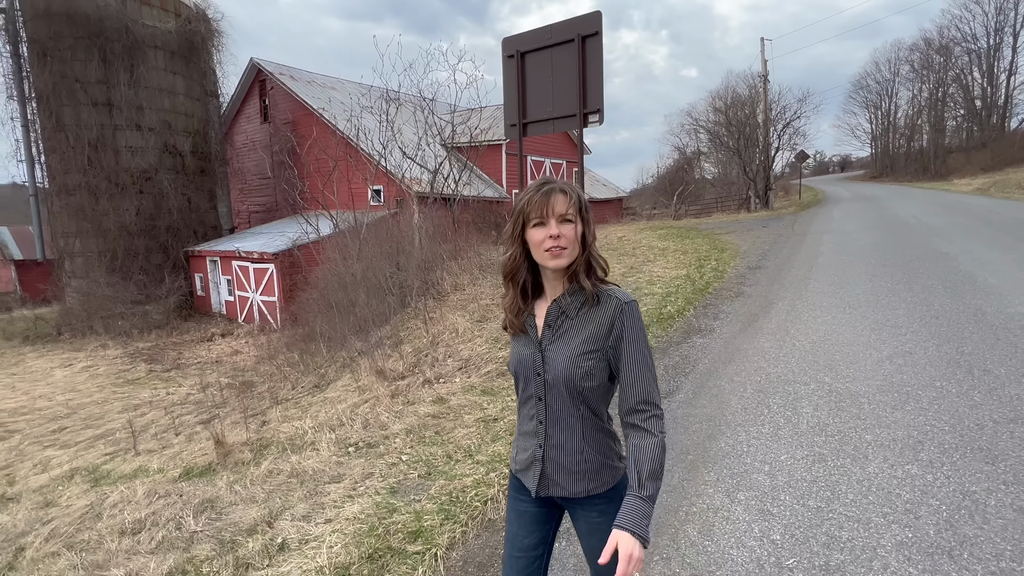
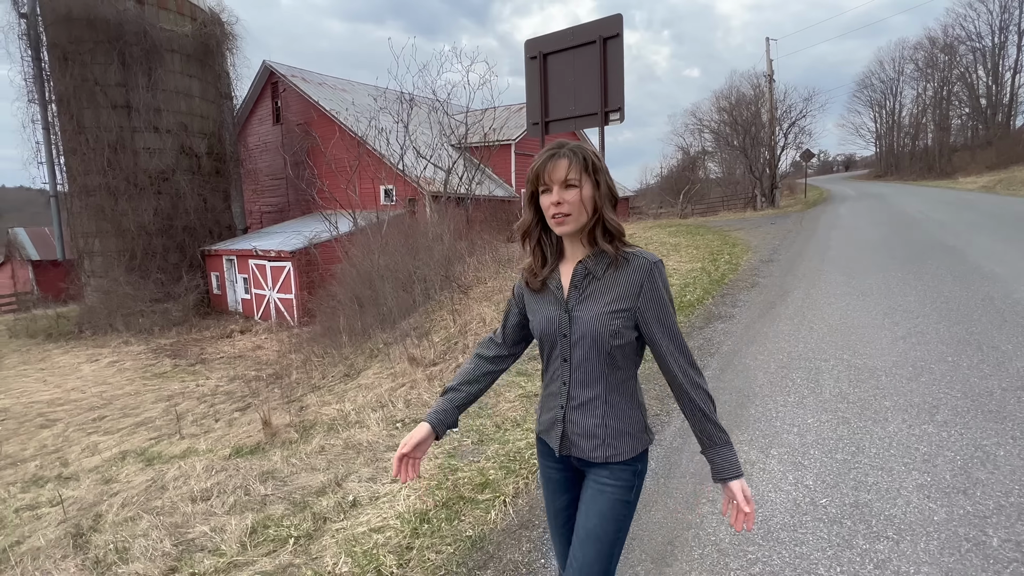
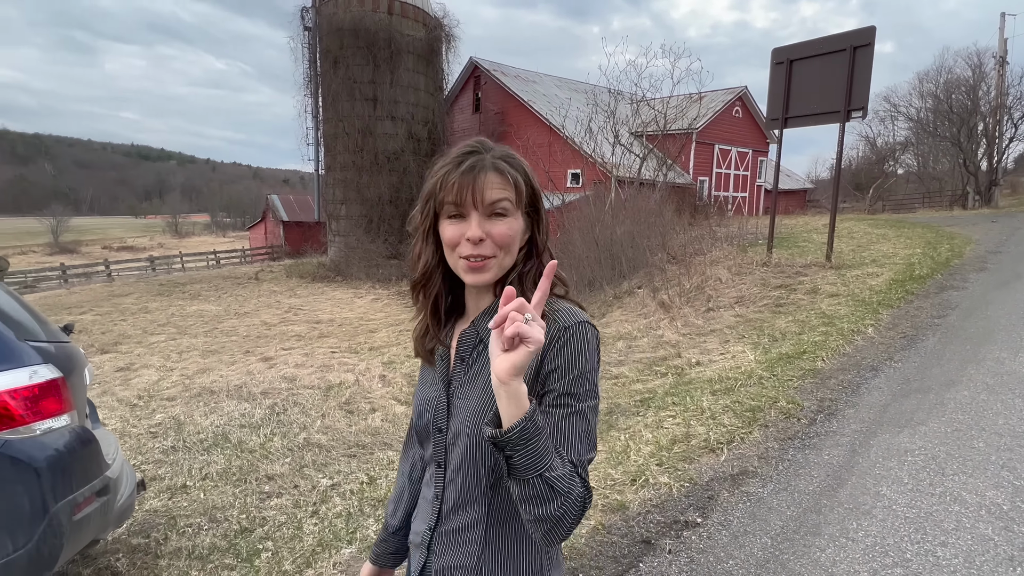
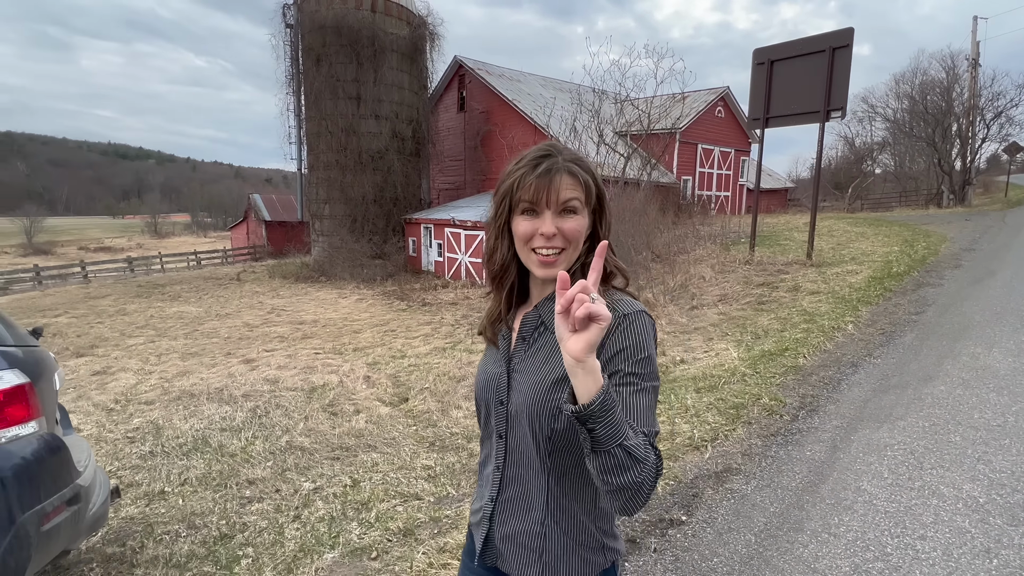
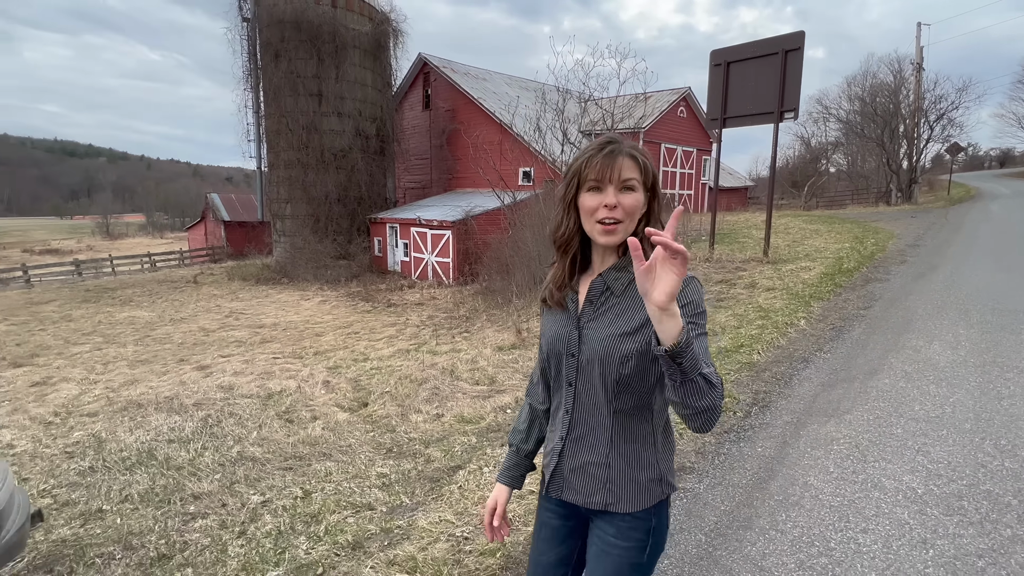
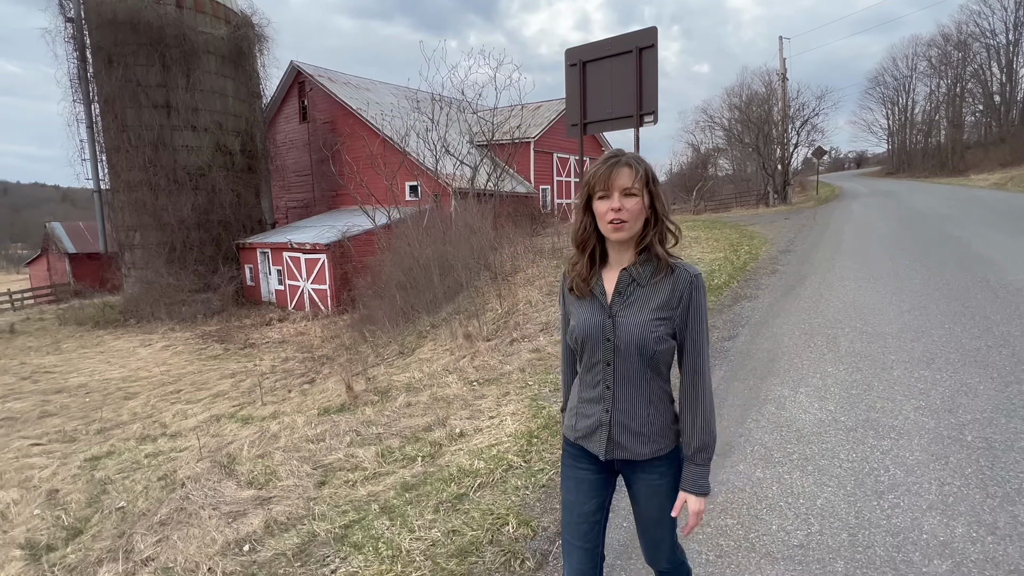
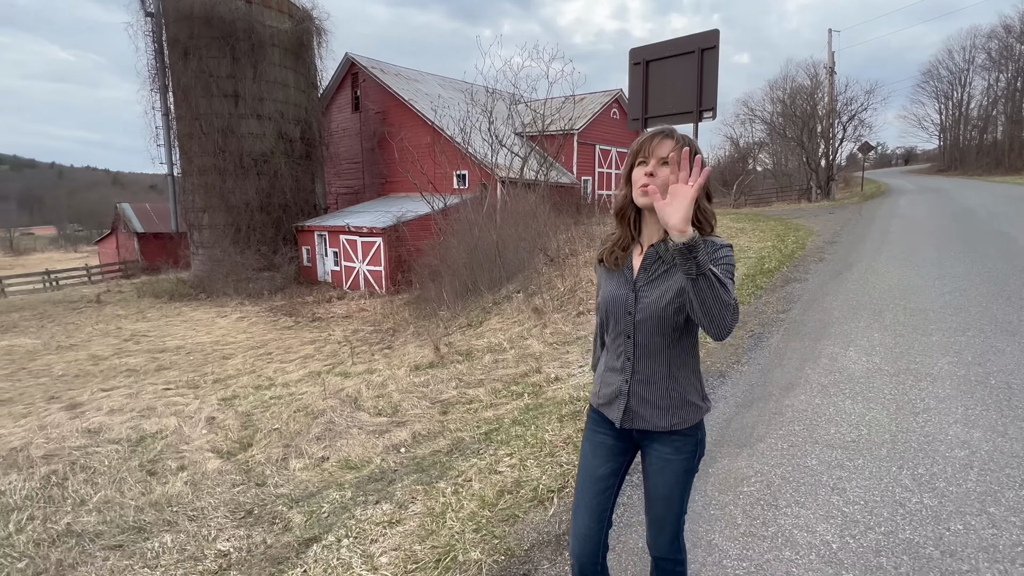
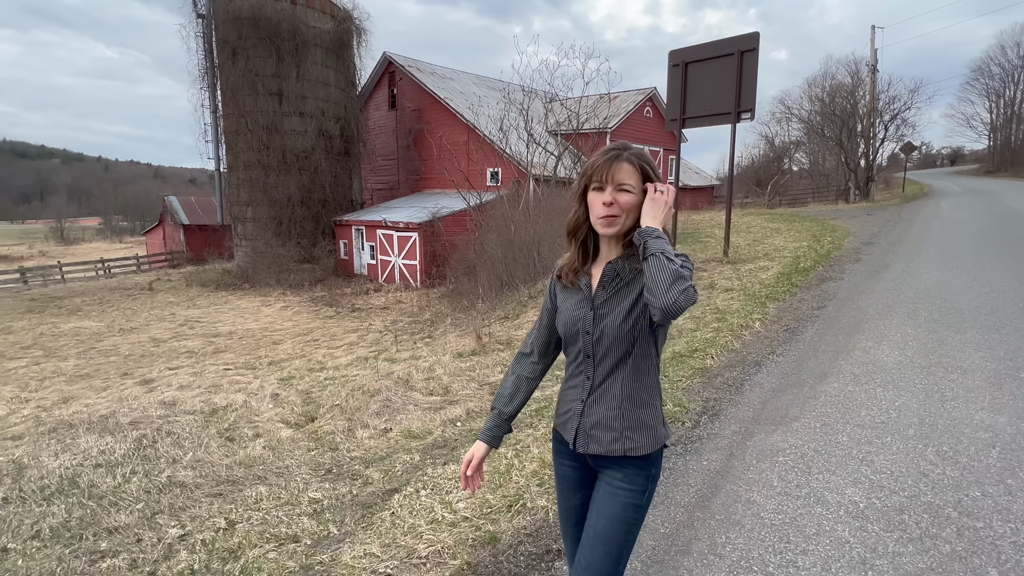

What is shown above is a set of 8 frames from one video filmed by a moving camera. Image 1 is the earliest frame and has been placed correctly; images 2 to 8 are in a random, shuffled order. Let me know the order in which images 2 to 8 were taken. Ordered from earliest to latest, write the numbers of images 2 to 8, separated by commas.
2, 6, 7, 8, 5, 4, 3
